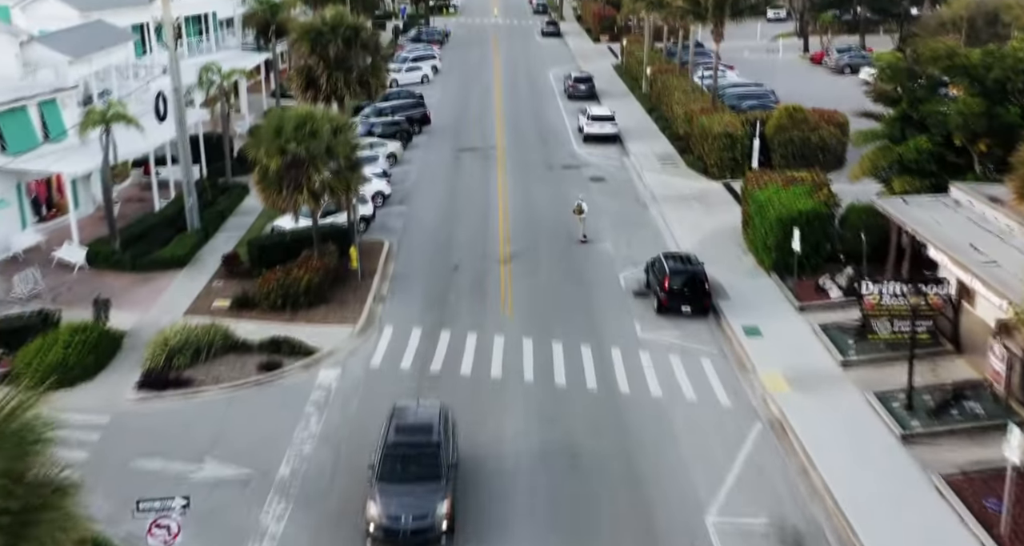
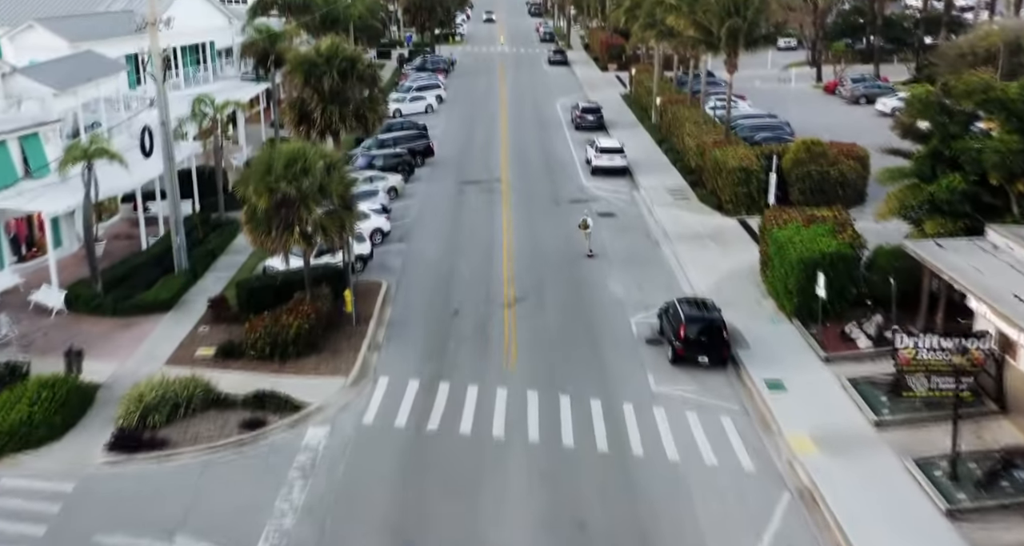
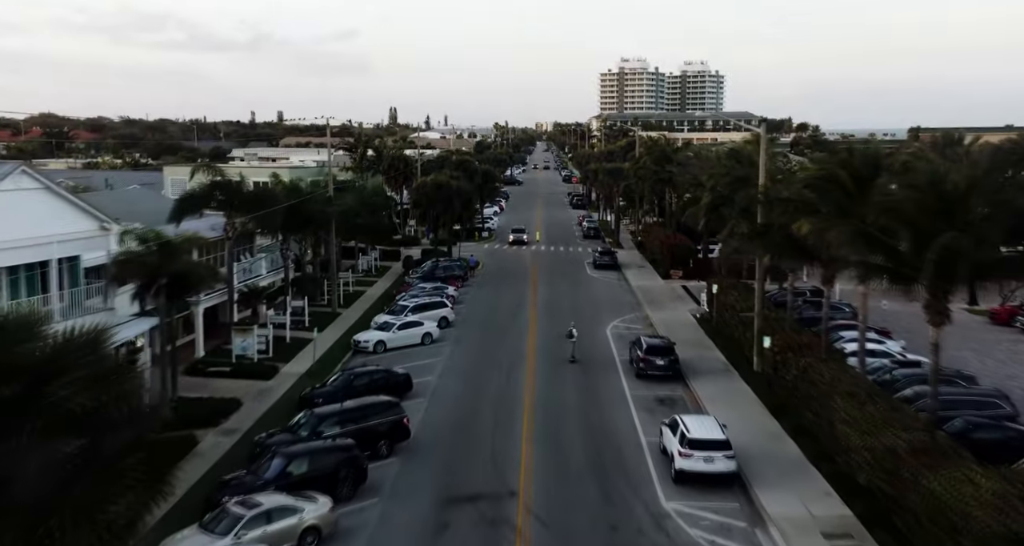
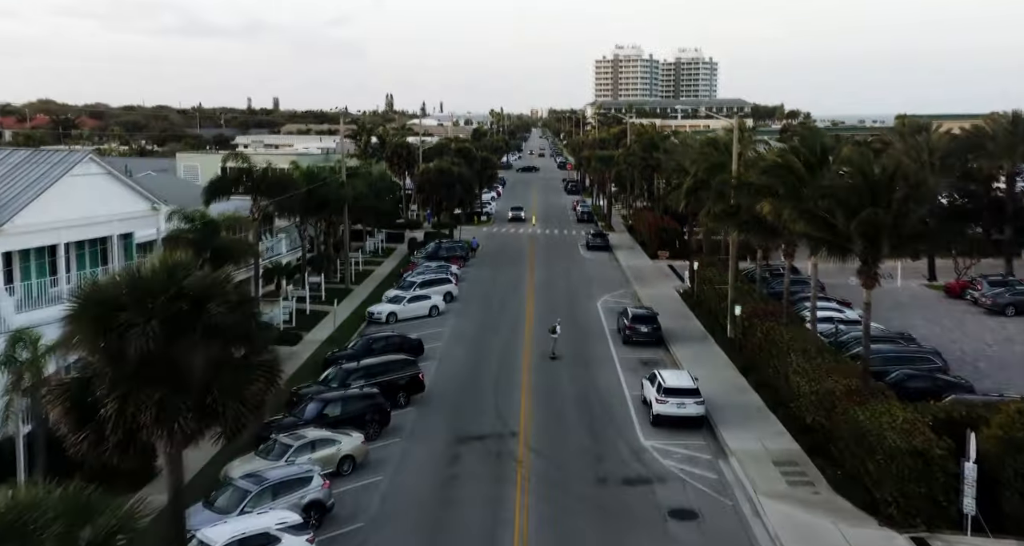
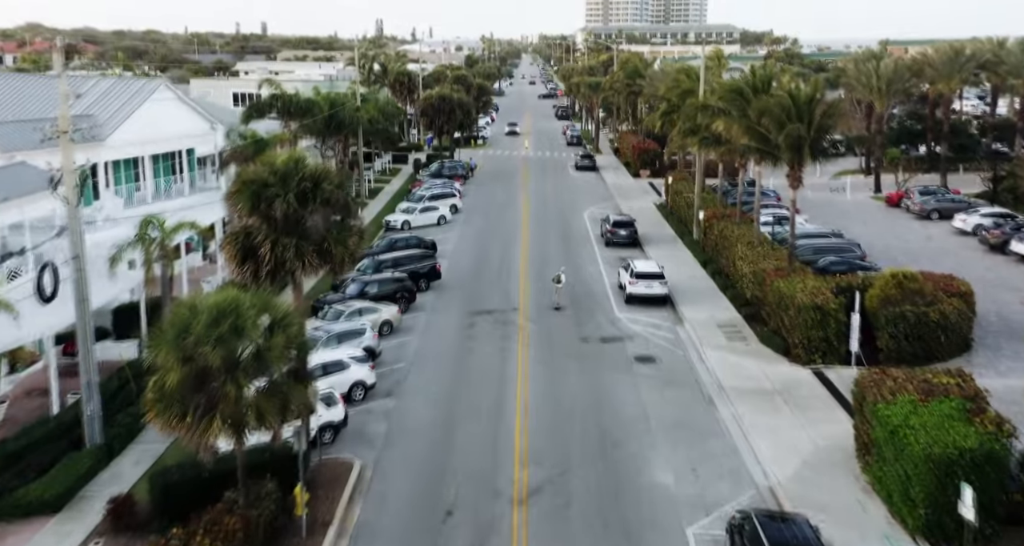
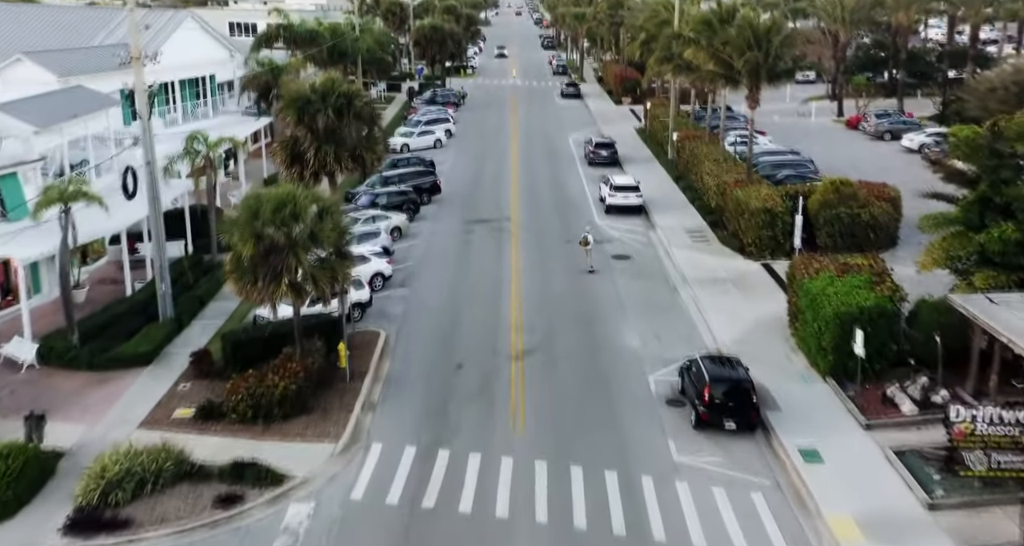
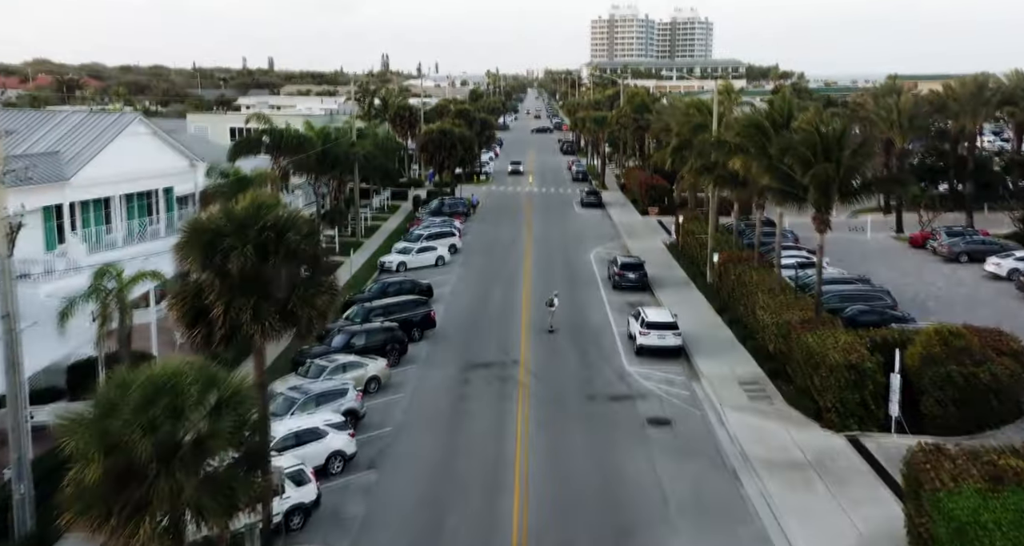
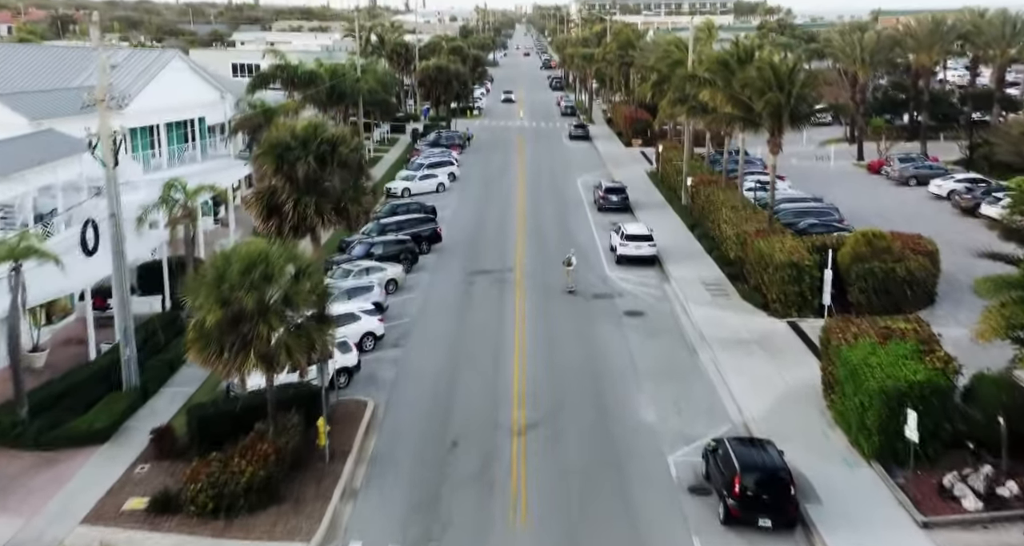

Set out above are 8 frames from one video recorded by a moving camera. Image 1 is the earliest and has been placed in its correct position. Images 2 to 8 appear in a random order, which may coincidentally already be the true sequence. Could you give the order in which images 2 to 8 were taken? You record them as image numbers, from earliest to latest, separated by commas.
2, 6, 8, 5, 7, 4, 3
